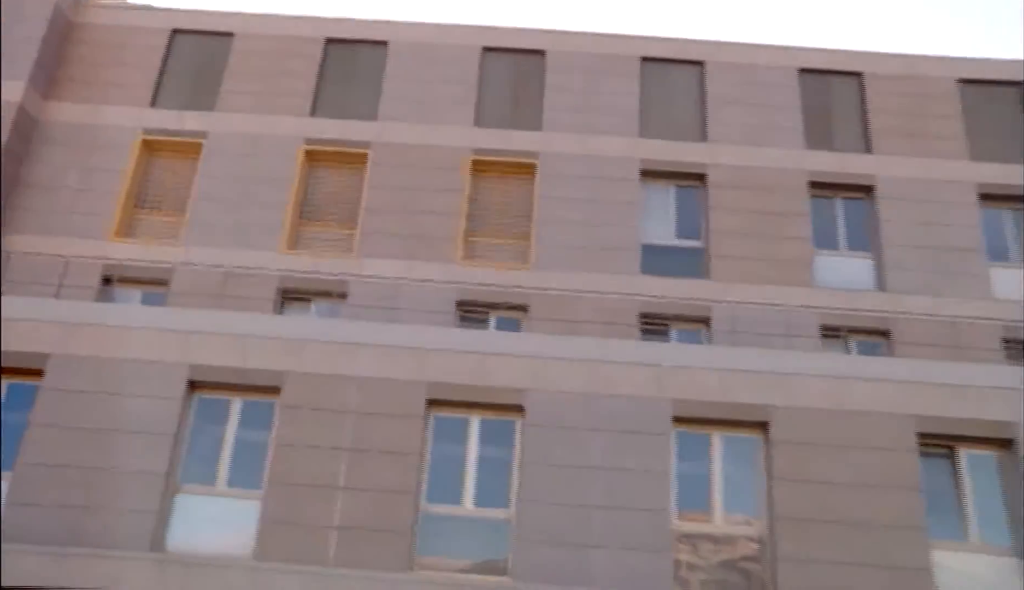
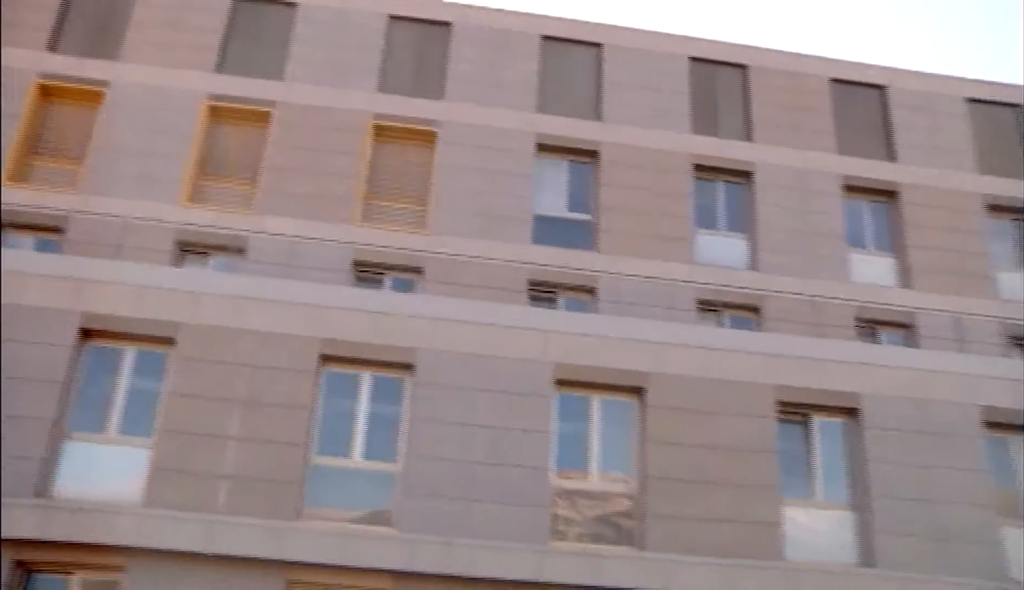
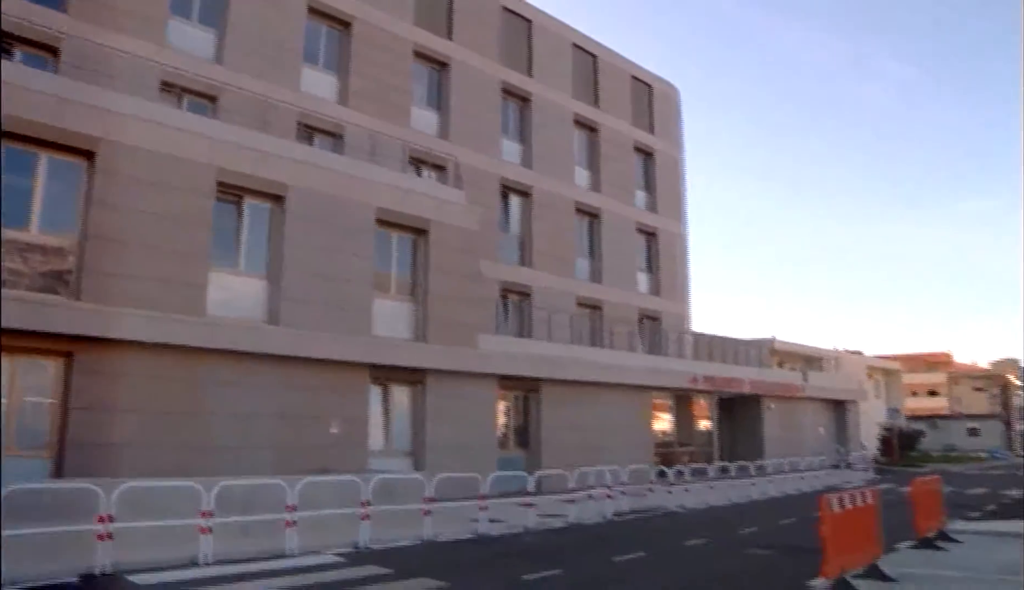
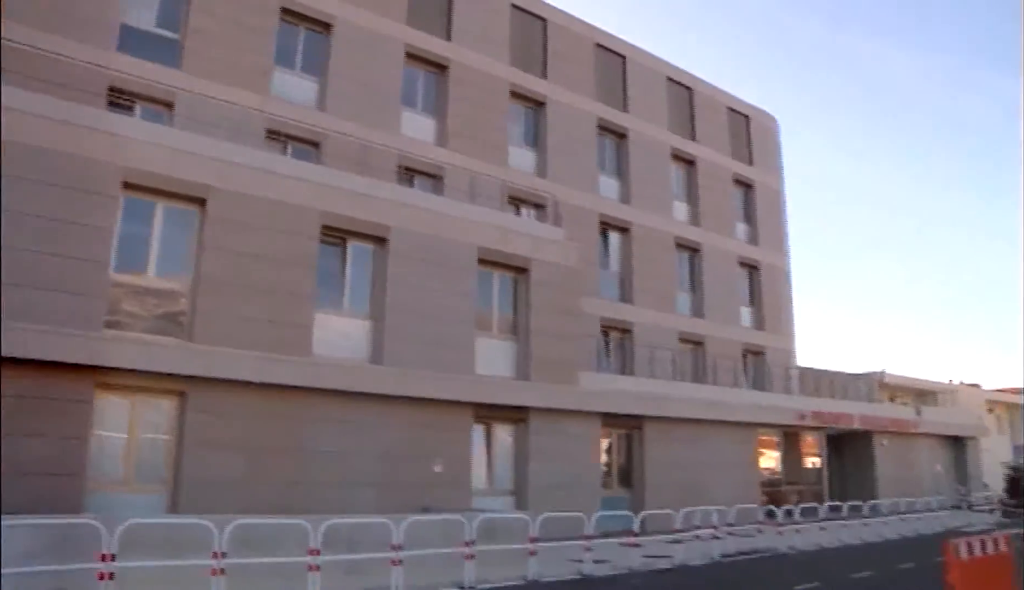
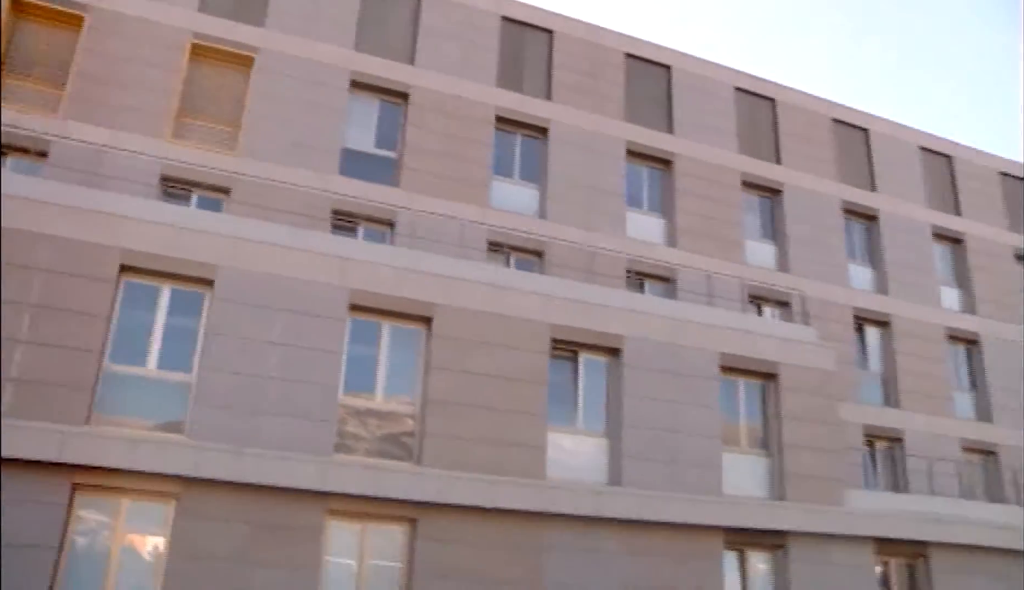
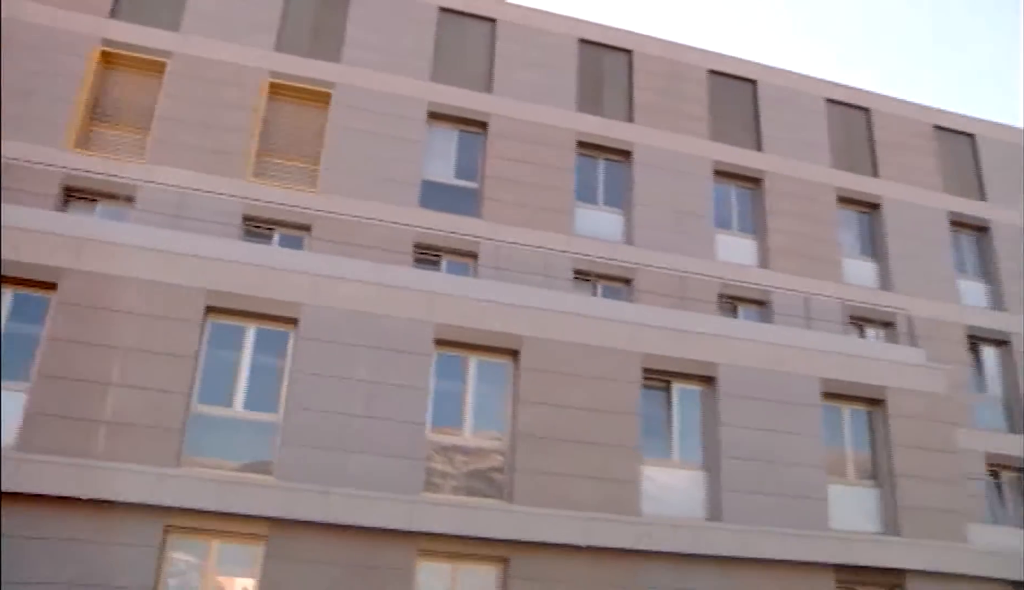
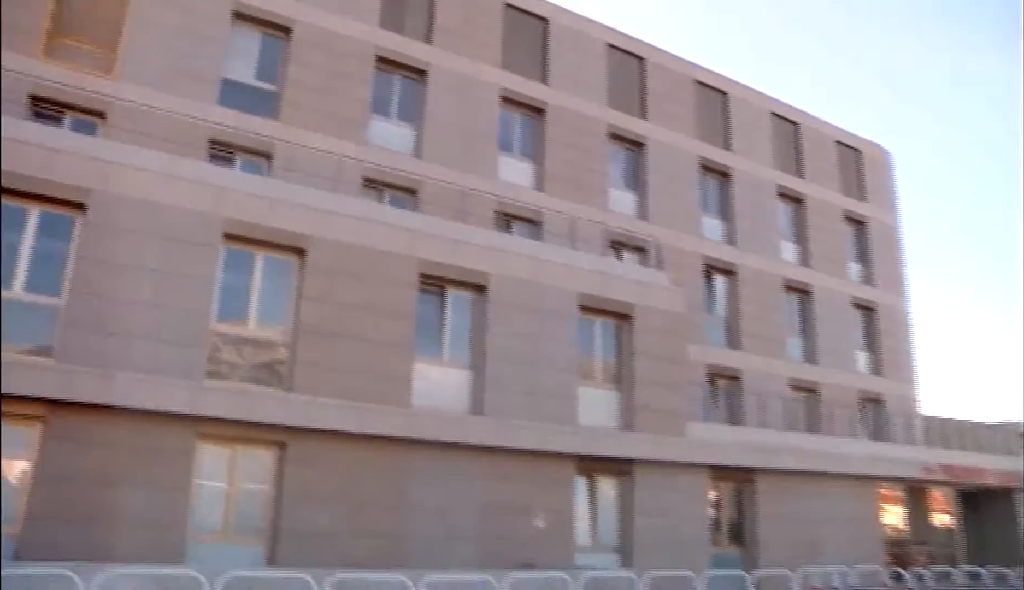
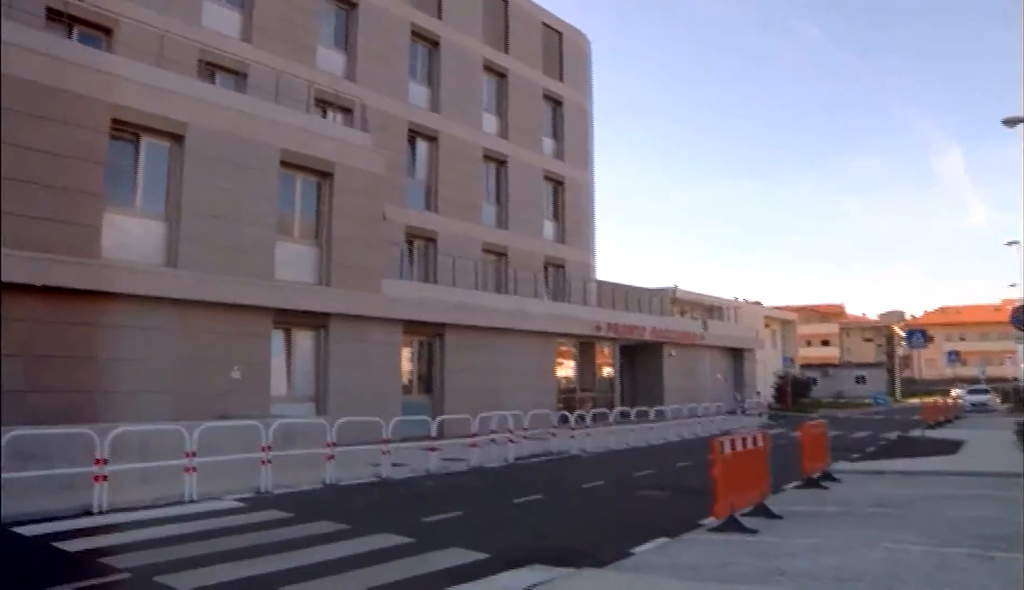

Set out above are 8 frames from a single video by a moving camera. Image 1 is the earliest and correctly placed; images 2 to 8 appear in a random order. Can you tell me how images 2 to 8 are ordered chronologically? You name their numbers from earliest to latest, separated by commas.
2, 6, 5, 7, 4, 3, 8
